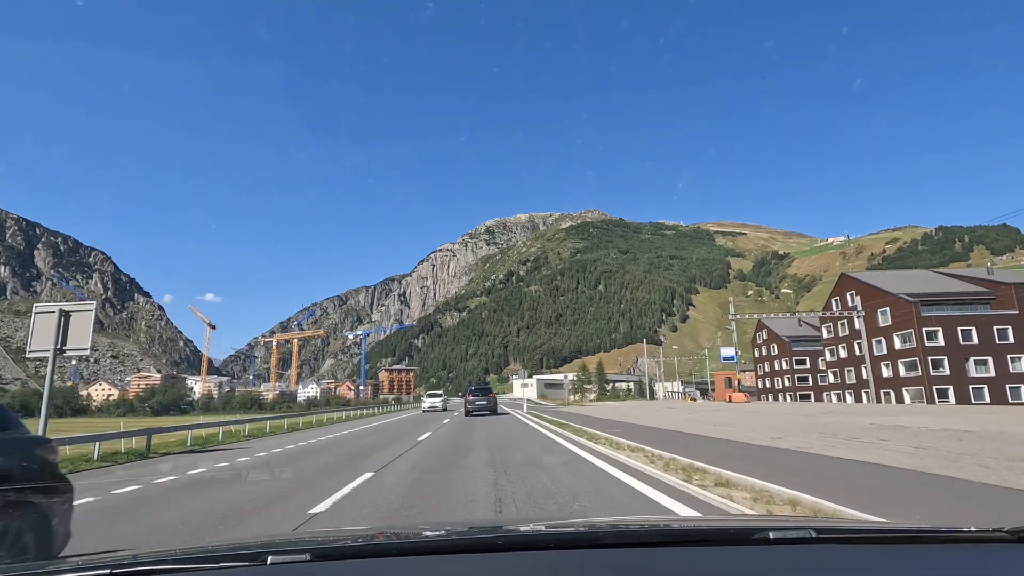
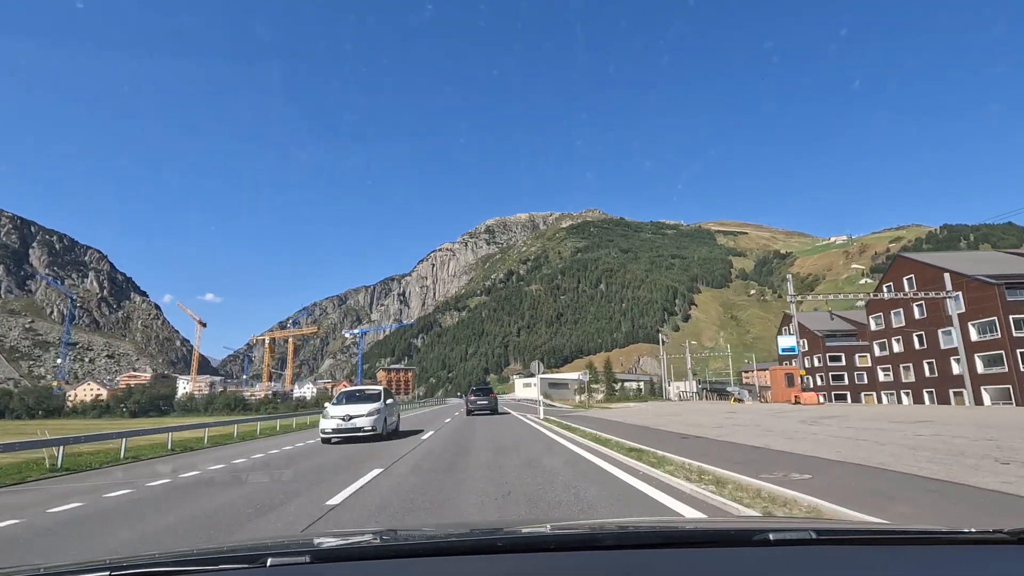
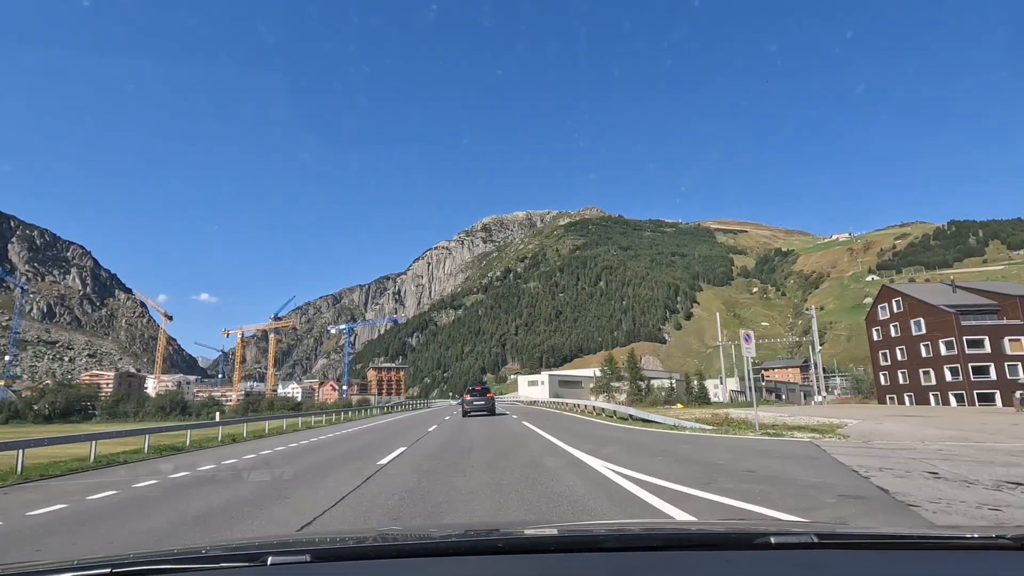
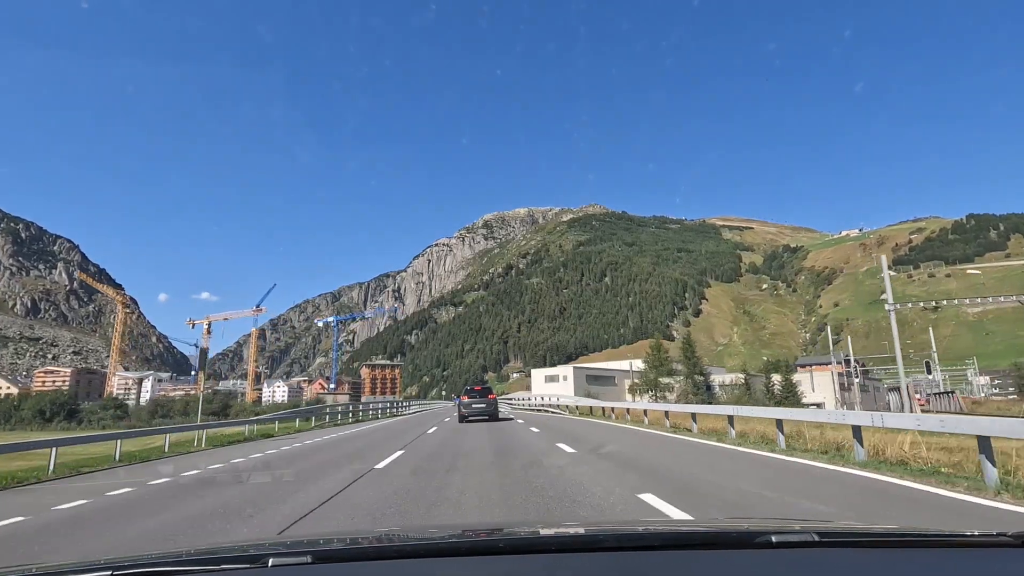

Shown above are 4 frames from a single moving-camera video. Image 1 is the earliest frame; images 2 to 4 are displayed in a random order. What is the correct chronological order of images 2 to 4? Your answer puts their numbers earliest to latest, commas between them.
2, 3, 4
